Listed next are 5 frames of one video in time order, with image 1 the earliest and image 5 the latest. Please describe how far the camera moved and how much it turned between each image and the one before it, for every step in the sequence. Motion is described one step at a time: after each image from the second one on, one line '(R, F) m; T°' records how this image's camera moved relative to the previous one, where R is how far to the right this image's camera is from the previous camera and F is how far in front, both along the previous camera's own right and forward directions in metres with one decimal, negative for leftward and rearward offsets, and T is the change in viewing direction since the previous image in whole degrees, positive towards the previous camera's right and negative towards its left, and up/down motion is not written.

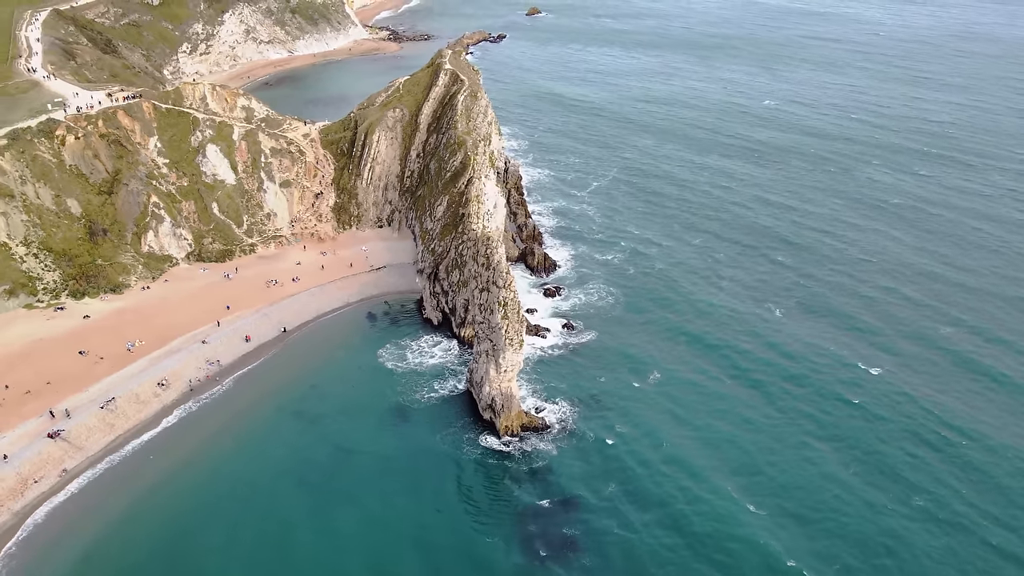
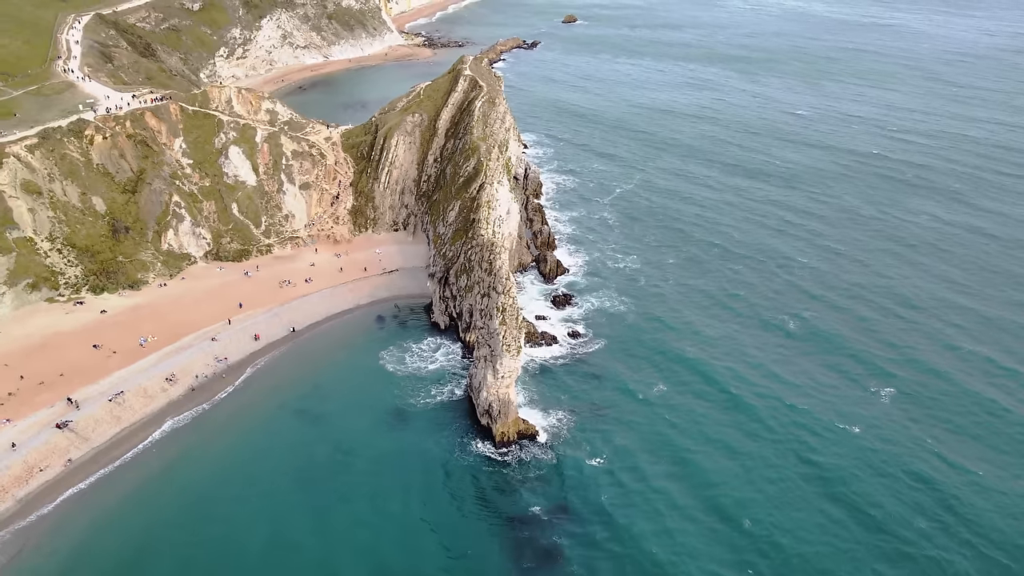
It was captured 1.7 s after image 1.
(+1.8, +0.1) m; -3°
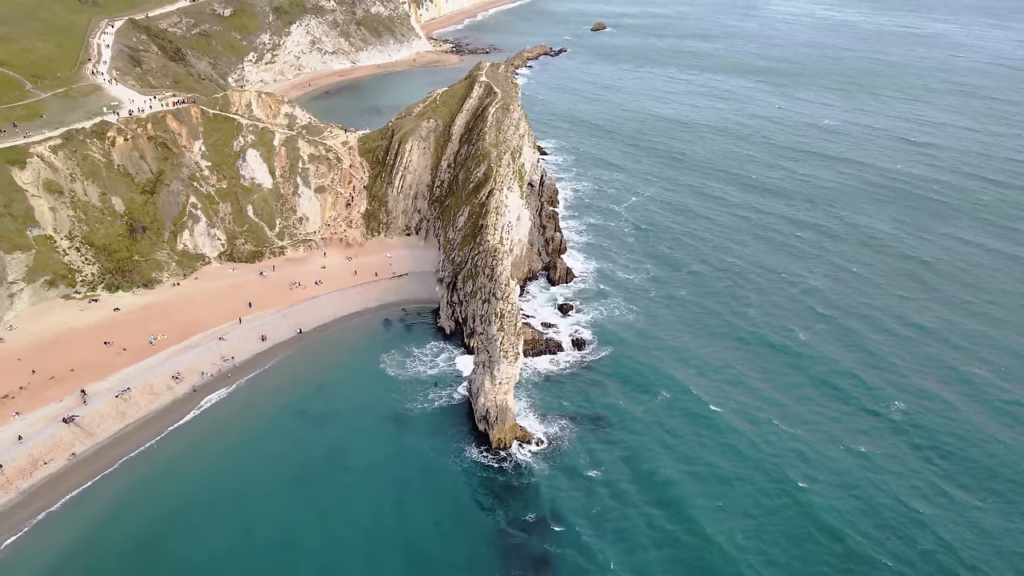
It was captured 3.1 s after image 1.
(+1.5, +0.1) m; -2°
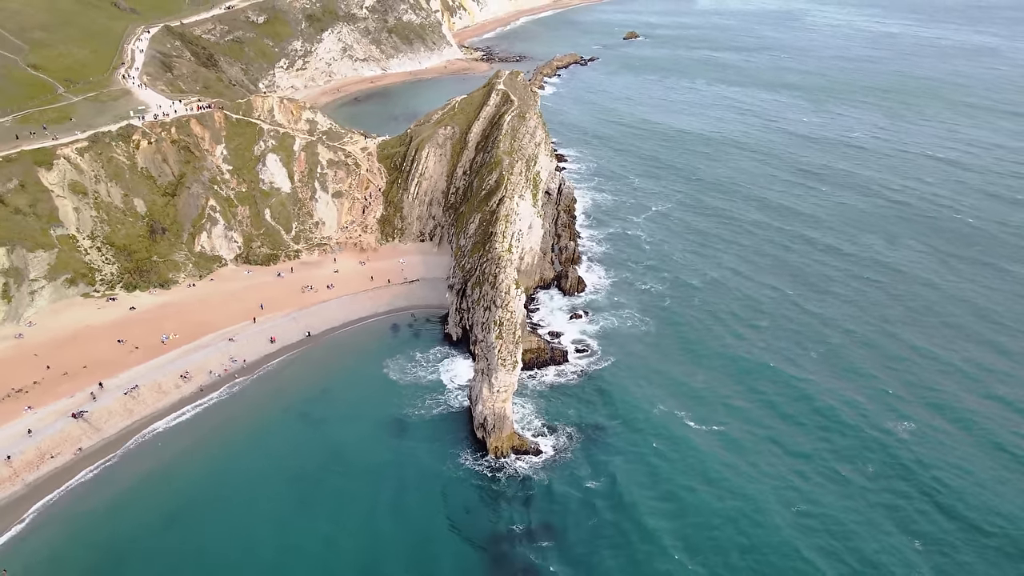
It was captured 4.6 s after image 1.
(+1.6, 0.0) m; -2°
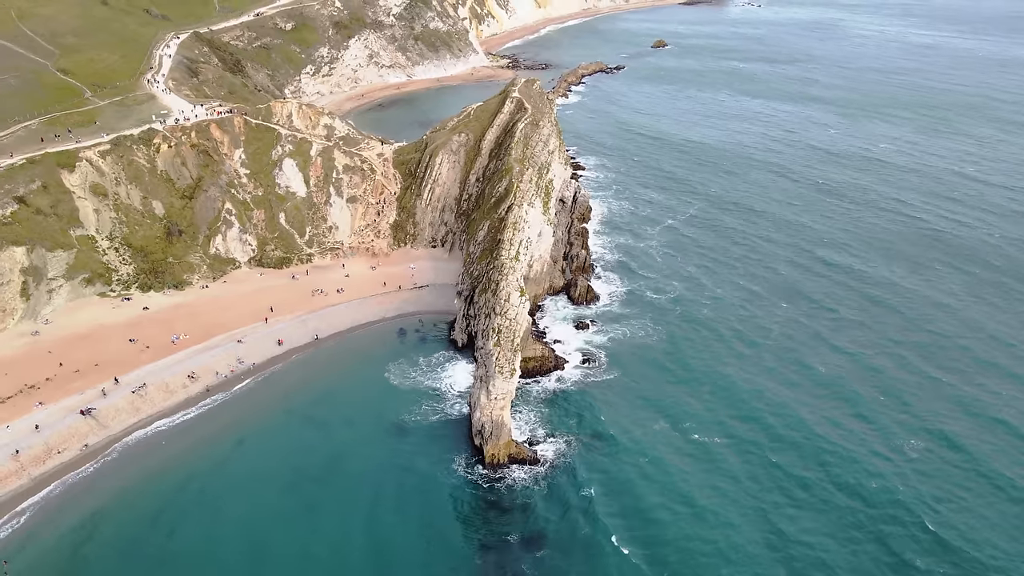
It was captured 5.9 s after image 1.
(+1.4, 0.0) m; -2°
